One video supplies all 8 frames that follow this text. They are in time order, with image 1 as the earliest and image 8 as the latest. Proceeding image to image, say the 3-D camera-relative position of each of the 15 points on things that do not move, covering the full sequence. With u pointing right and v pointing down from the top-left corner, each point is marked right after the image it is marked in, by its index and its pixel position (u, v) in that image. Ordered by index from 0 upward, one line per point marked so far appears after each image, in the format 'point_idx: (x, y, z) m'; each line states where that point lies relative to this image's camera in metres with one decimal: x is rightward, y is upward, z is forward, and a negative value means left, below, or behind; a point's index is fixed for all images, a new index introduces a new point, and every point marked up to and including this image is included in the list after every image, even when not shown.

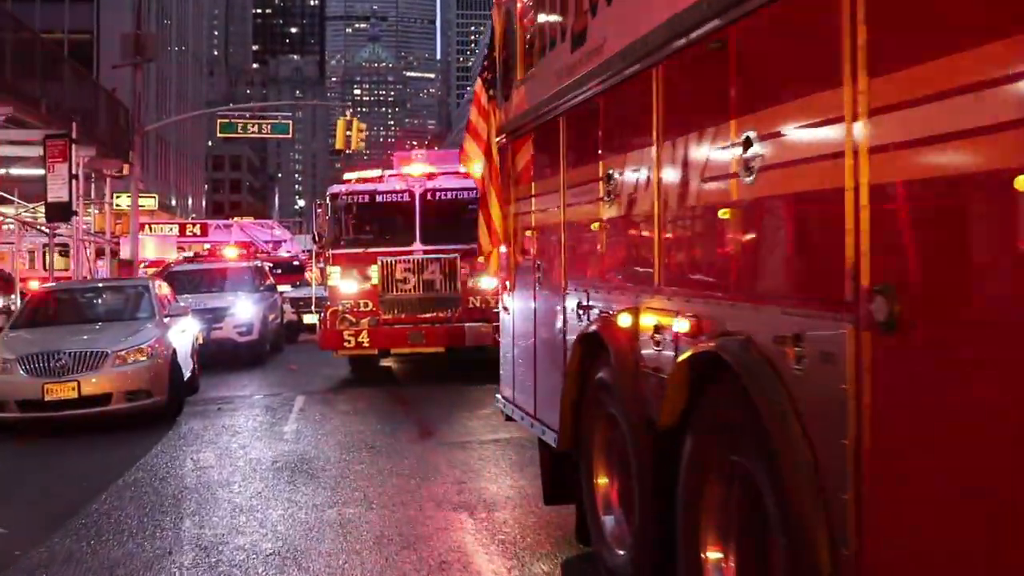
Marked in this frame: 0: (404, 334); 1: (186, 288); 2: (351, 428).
0: (-1.2, -0.5, +14.1) m
1: (-4.7, 0.0, +18.7) m
2: (-1.2, -1.1, +10.0) m
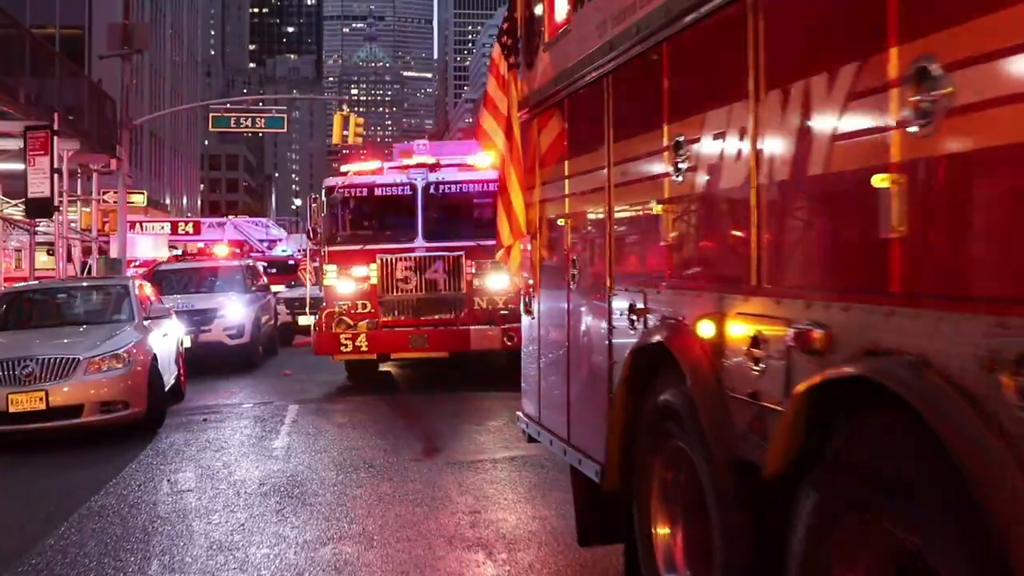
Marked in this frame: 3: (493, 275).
0: (-1.1, -0.5, +13.1) m
1: (-4.6, 0.0, +17.7) m
2: (-1.1, -1.1, +9.1) m
3: (-0.2, +0.1, +13.3) m
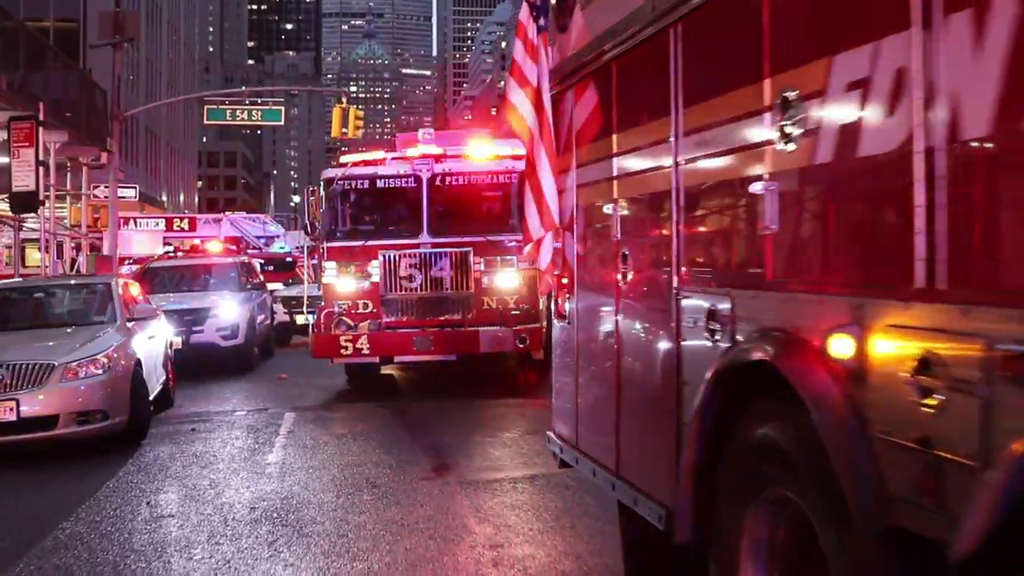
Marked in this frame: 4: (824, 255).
0: (-1.0, -0.5, +12.2) m
1: (-4.5, 0.0, +16.9) m
2: (-1.0, -1.1, +8.2) m
3: (-0.1, +0.1, +12.5) m
4: (+0.6, +0.1, +2.6) m
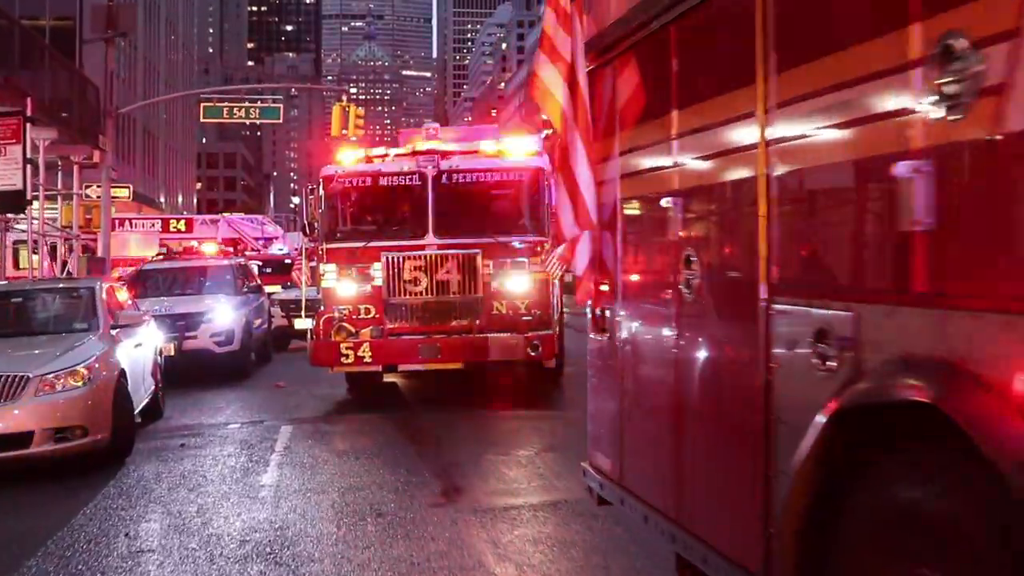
0: (-0.9, -0.5, +11.5) m
1: (-4.4, 0.0, +16.1) m
2: (-0.9, -1.1, +7.5) m
3: (0.0, +0.1, +11.8) m
4: (+0.7, 0.0, +1.9) m
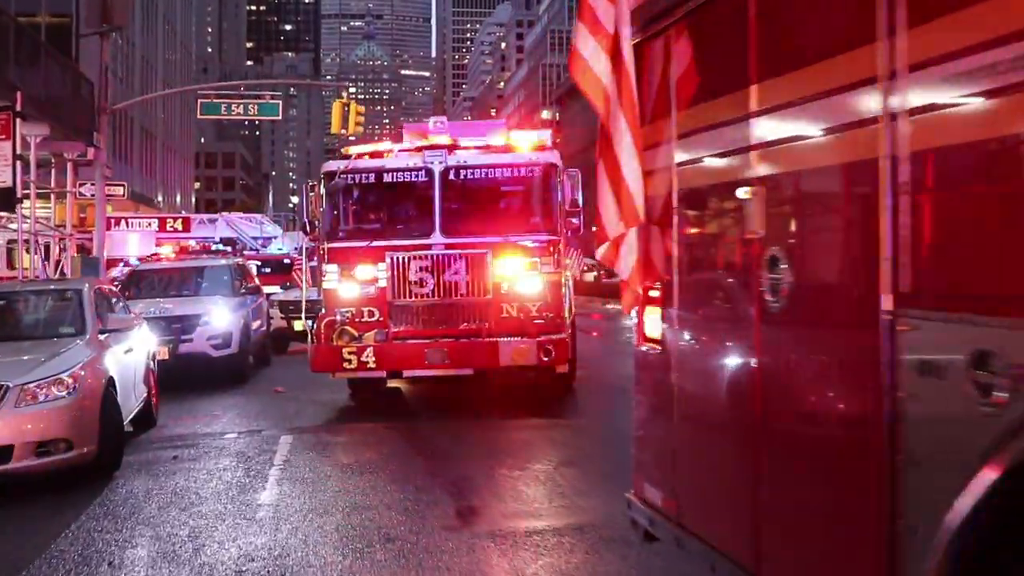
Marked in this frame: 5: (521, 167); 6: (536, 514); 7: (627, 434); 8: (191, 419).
0: (-0.8, -0.5, +10.9) m
1: (-4.3, 0.0, +15.6) m
2: (-0.8, -1.1, +6.9) m
3: (+0.1, +0.1, +11.2) m
4: (+0.8, 0.0, +1.3) m
5: (+0.1, +1.1, +11.4) m
6: (+0.1, -1.1, +6.4) m
7: (+0.8, -1.1, +9.4) m
8: (-2.8, -1.1, +11.1) m
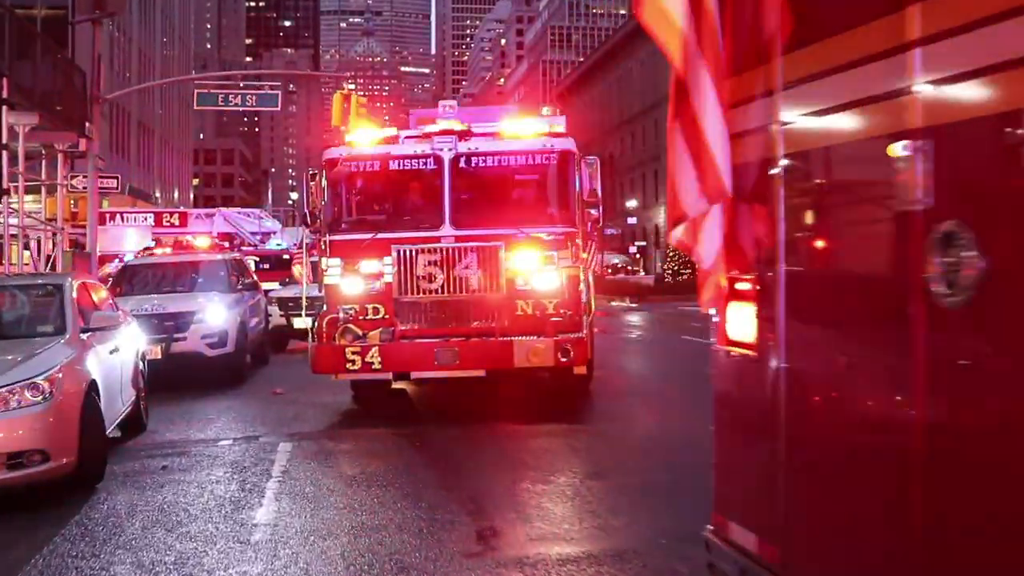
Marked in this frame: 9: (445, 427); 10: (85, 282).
0: (-0.6, -0.5, +10.2) m
1: (-4.2, 0.0, +14.8) m
2: (-0.7, -1.1, +6.2) m
3: (+0.2, +0.1, +10.5) m
4: (+1.0, 0.0, +0.6) m
5: (+0.2, +1.1, +10.7) m
6: (+0.3, -1.1, +5.7) m
7: (+1.0, -1.0, +8.7) m
8: (-2.6, -1.1, +10.4) m
9: (-0.5, -1.0, +9.5) m
10: (-3.0, 0.0, +9.3) m
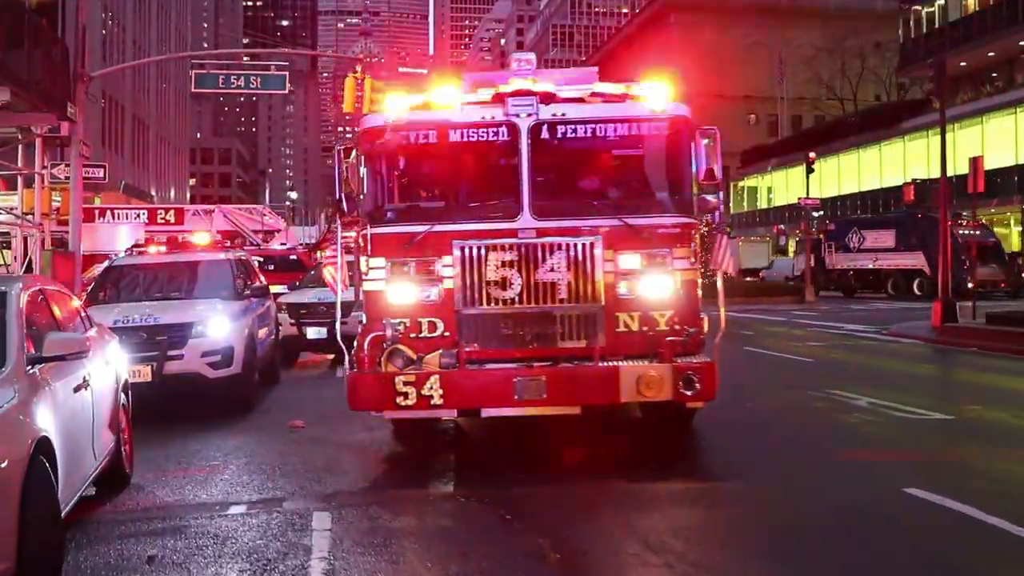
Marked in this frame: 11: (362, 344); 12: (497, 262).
0: (0.0, -0.5, +7.7) m
1: (-3.6, 0.0, +12.3) m
2: (-0.1, -1.1, +3.7) m
3: (+0.8, +0.1, +8.0) m
4: (+1.6, 0.0, -1.9) m
5: (+0.8, +1.0, +8.2) m
6: (+0.9, -1.1, +3.2) m
7: (+1.6, -1.1, +6.2) m
8: (-2.0, -1.1, +7.9) m
9: (+0.1, -1.1, +7.0) m
10: (-2.4, 0.0, +6.8) m
11: (-0.9, -0.3, +7.9) m
12: (-0.1, +0.2, +7.9) m
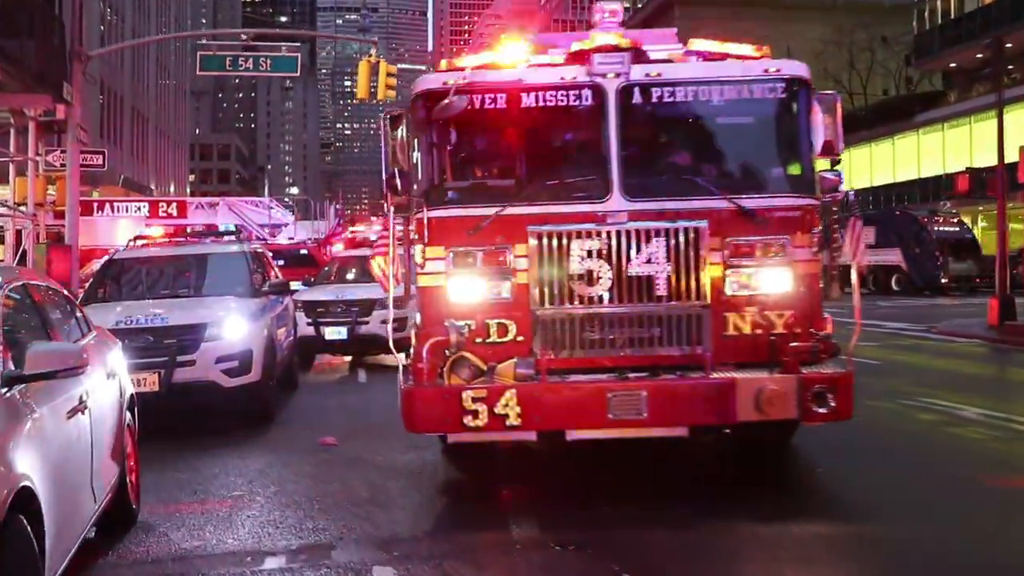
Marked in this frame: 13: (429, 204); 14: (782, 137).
0: (+0.4, -0.5, +6.3) m
1: (-3.2, 0.0, +11.0) m
2: (+0.4, -1.1, +2.3) m
3: (+1.3, +0.1, +6.6) m
4: (+2.0, 0.0, -3.3) m
5: (+1.2, +1.1, +6.8) m
6: (+1.3, -1.1, +1.8) m
7: (+2.0, -1.1, +4.8) m
8: (-1.6, -1.1, +6.5) m
9: (+0.6, -1.1, +5.6) m
10: (-2.0, 0.0, +5.4) m
11: (-0.5, -0.3, +6.5) m
12: (+0.3, +0.2, +6.5) m
13: (-0.4, +0.4, +6.7) m
14: (+1.4, +0.8, +6.8) m
